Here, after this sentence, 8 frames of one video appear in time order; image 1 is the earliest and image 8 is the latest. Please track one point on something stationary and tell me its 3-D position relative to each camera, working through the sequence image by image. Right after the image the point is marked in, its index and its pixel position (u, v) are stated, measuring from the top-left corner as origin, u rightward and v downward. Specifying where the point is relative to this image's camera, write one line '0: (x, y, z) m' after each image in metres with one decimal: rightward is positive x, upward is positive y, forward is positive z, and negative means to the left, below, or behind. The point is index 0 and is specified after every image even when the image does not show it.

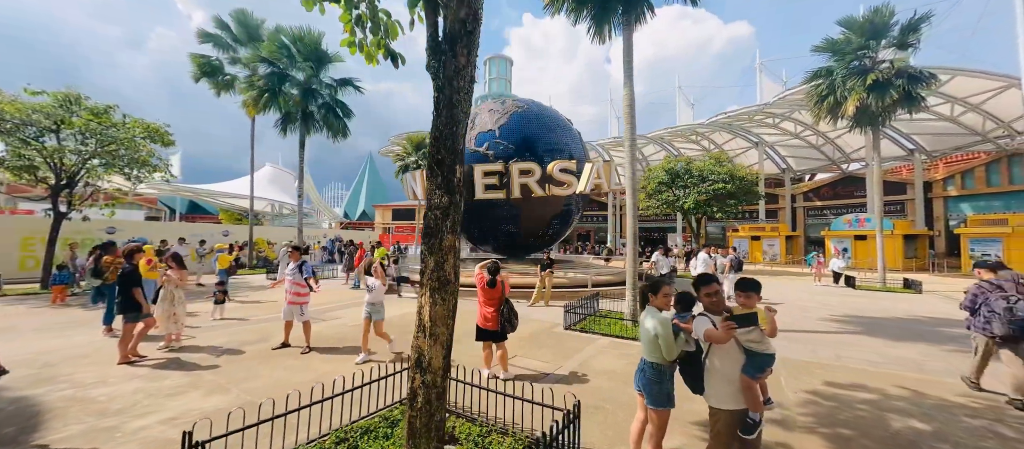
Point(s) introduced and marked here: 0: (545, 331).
0: (+0.6, -2.0, +6.9) m
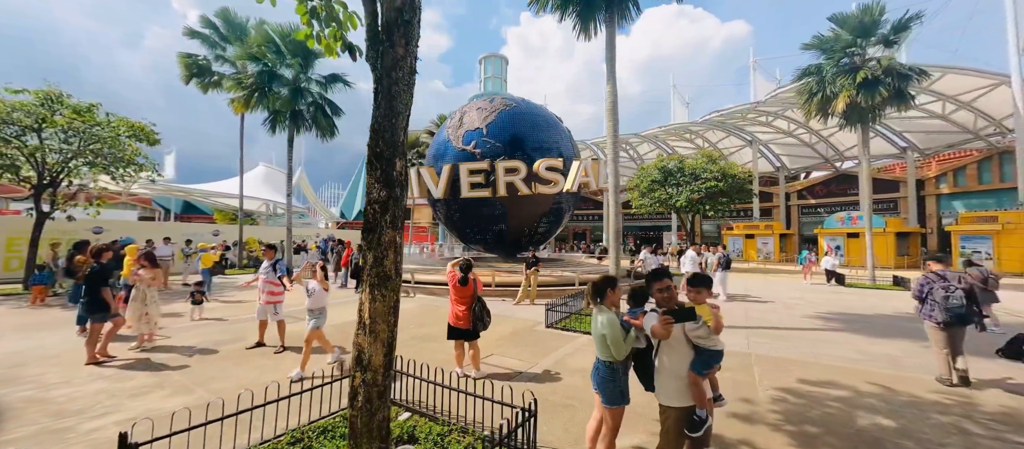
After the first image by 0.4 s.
0: (+0.3, -1.9, +6.8) m
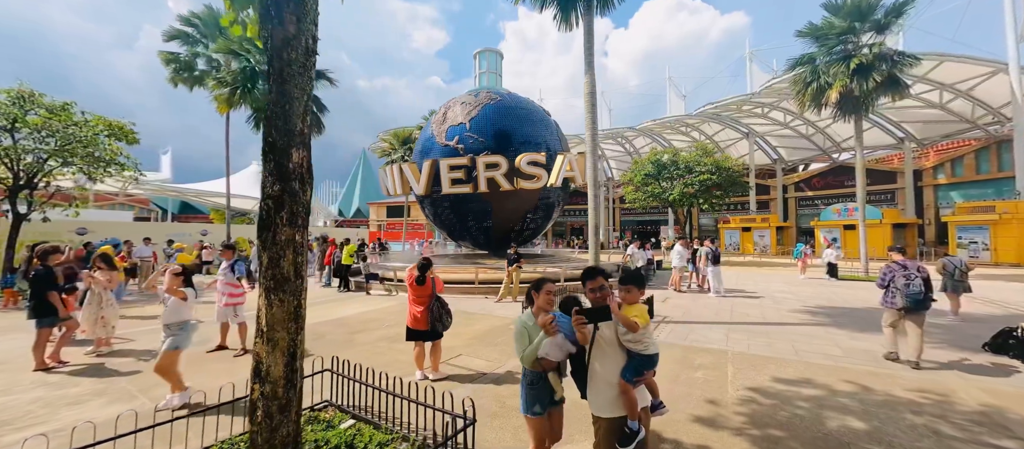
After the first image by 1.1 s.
0: (-0.2, -1.9, +6.7) m
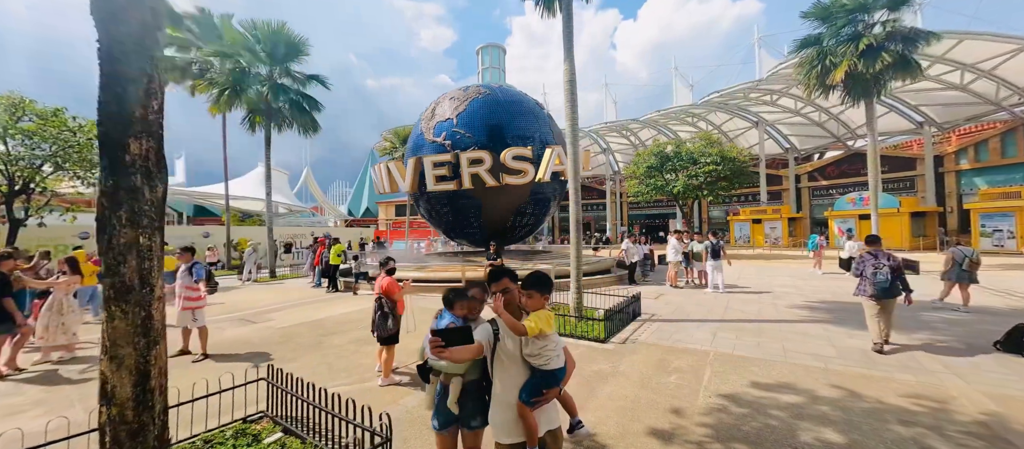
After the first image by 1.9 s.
0: (-0.6, -1.8, +6.4) m
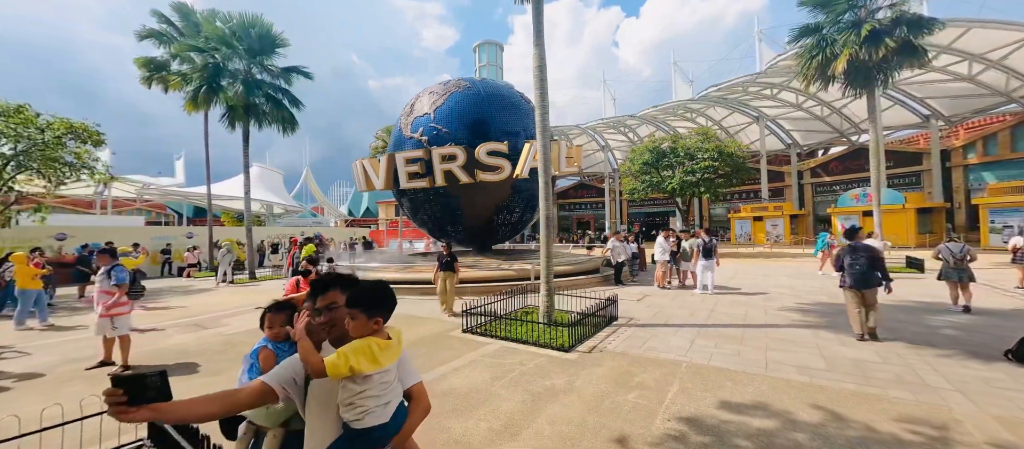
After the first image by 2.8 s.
0: (-1.2, -1.8, +5.9) m
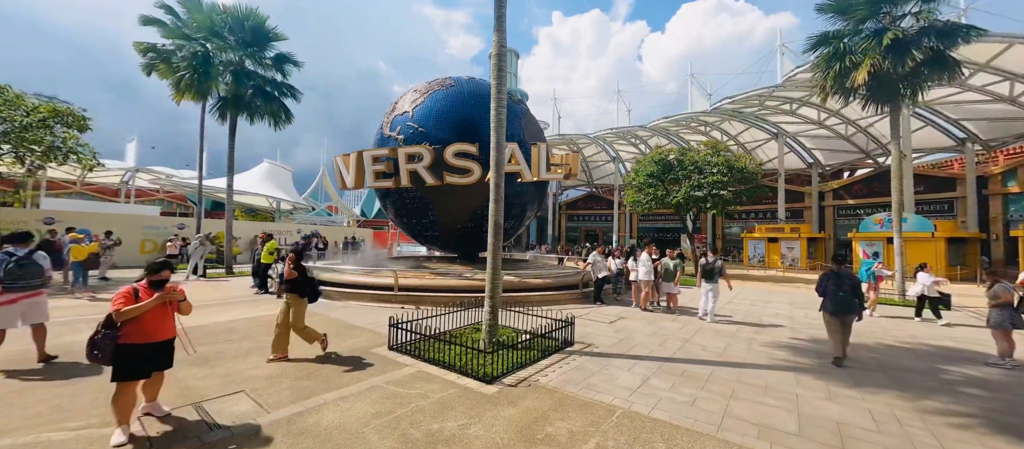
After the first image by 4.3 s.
0: (-2.2, -1.8, +5.2) m
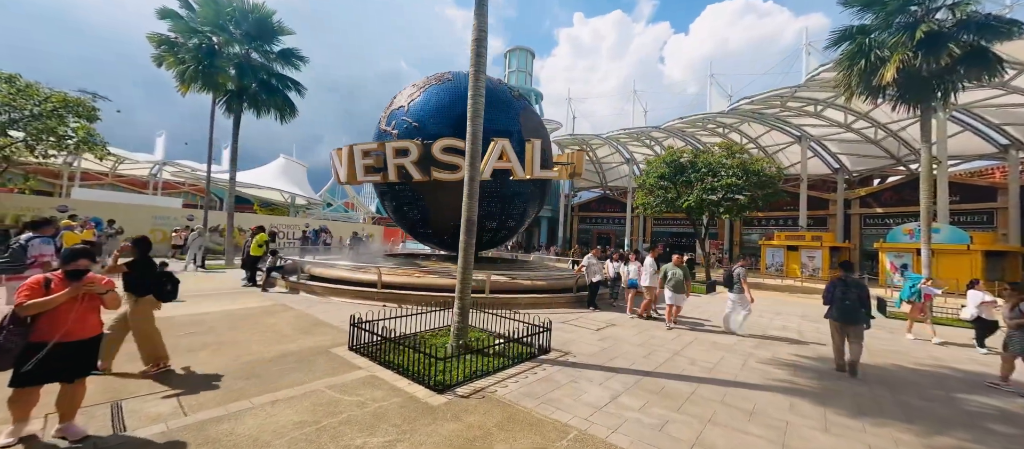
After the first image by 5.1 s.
0: (-2.6, -1.7, +4.9) m
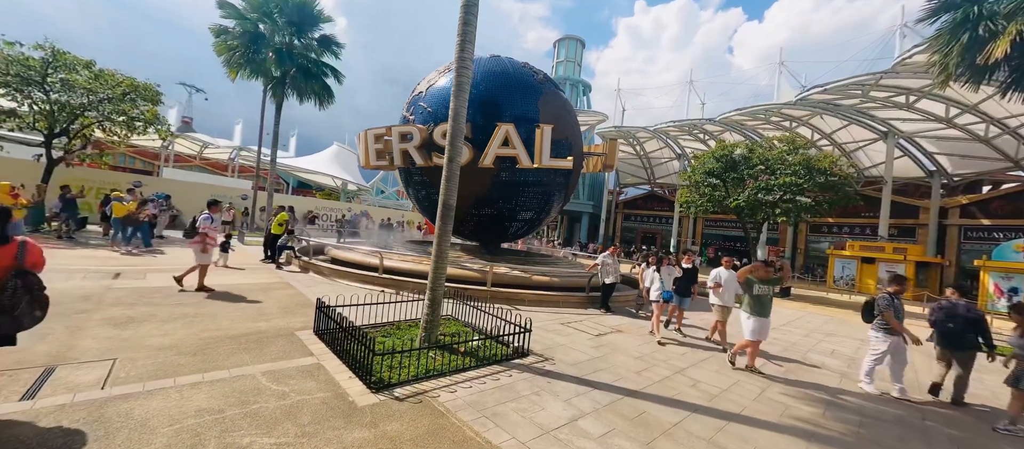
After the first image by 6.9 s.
0: (-3.0, -1.4, +4.7) m
